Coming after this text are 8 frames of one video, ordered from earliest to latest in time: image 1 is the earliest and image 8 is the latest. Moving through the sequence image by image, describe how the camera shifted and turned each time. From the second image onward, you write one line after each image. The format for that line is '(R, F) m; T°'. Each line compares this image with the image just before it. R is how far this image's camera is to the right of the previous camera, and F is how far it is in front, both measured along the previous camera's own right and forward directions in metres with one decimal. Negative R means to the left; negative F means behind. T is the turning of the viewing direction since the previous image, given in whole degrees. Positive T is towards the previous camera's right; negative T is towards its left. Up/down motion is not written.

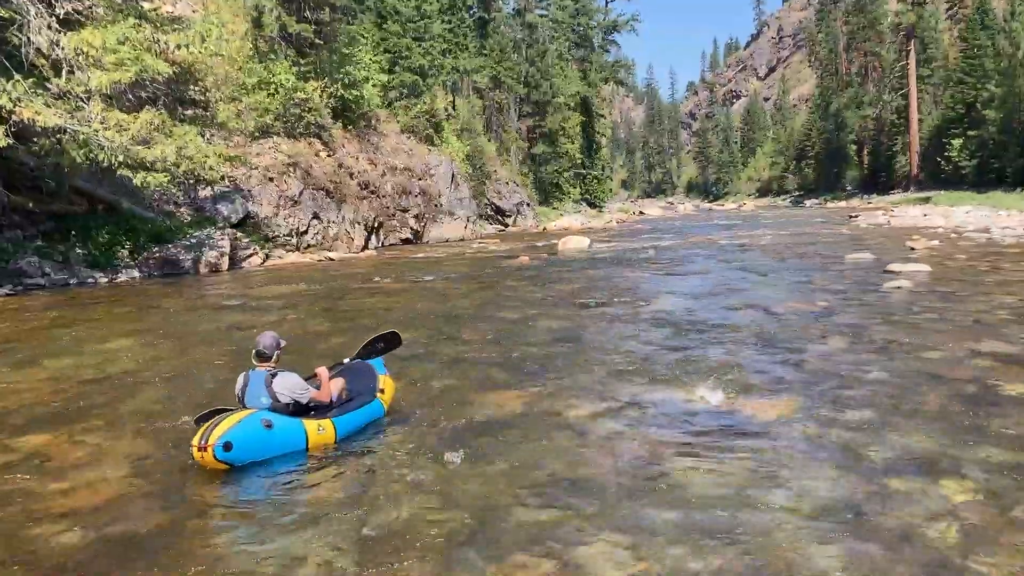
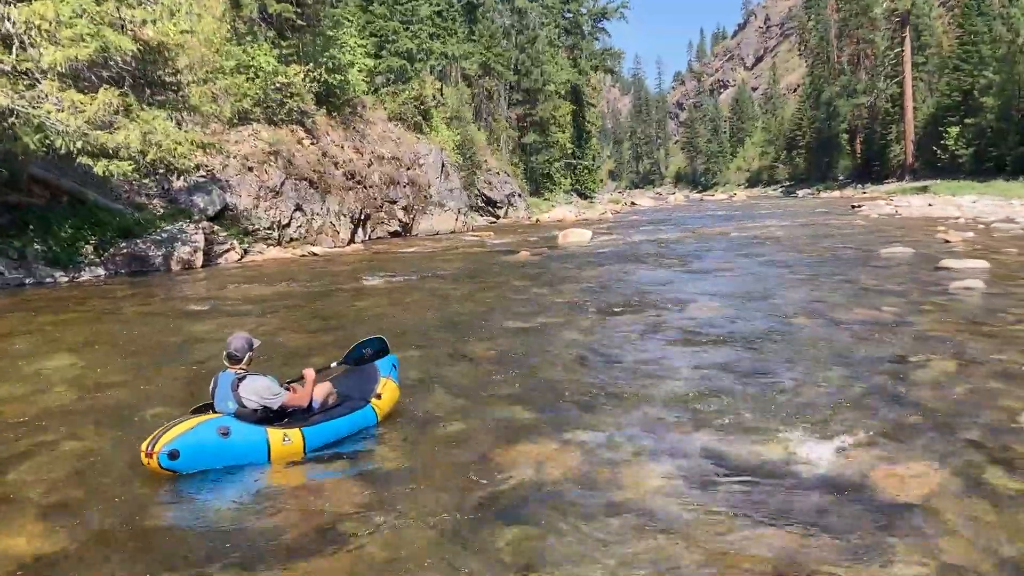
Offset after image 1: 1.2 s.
(-0.2, +1.3) m; +1°
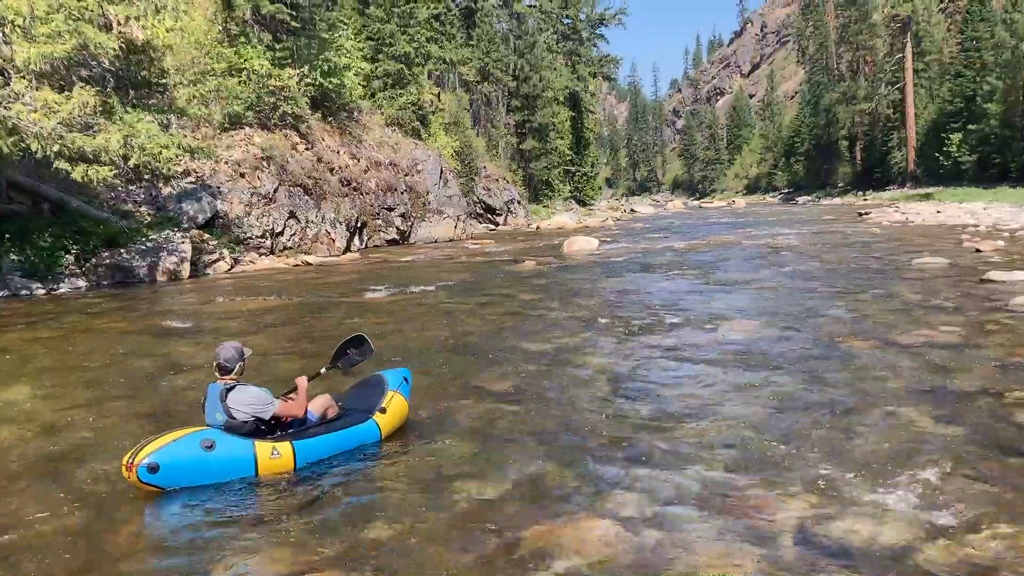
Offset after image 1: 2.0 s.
(-0.1, +0.8) m; 0°
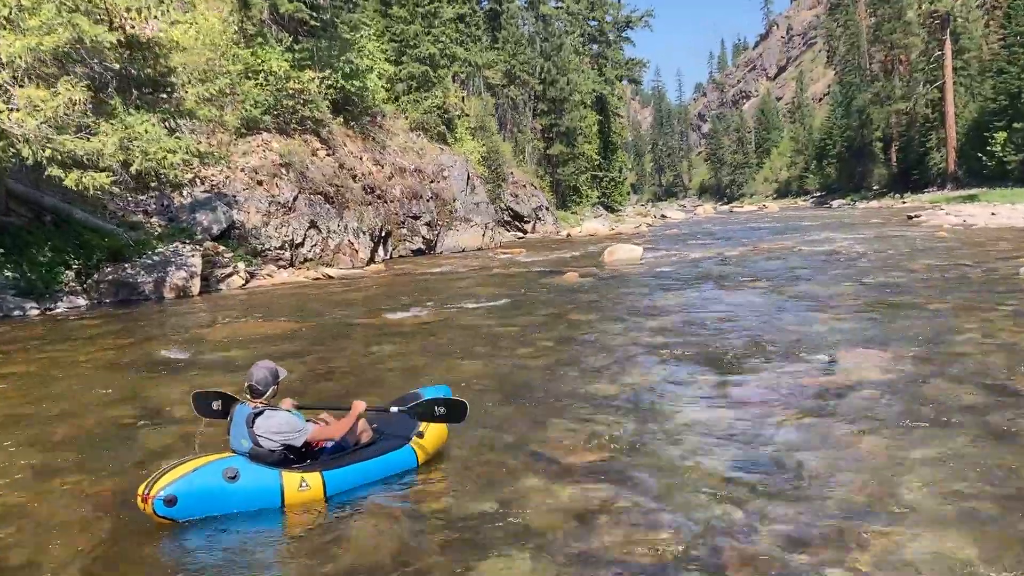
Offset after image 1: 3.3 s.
(-0.2, +1.5) m; -2°
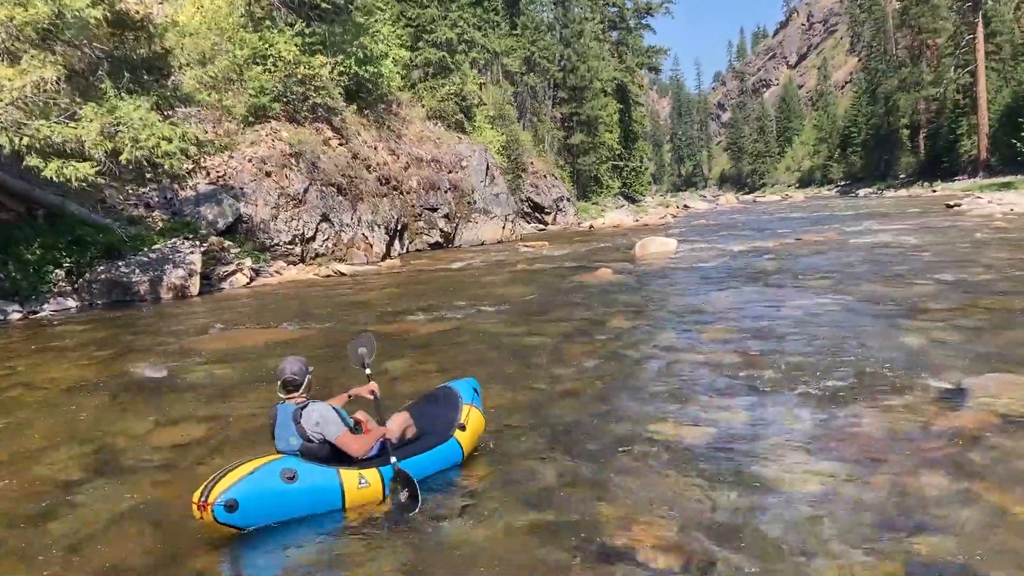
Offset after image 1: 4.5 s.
(-0.1, +1.2) m; -1°
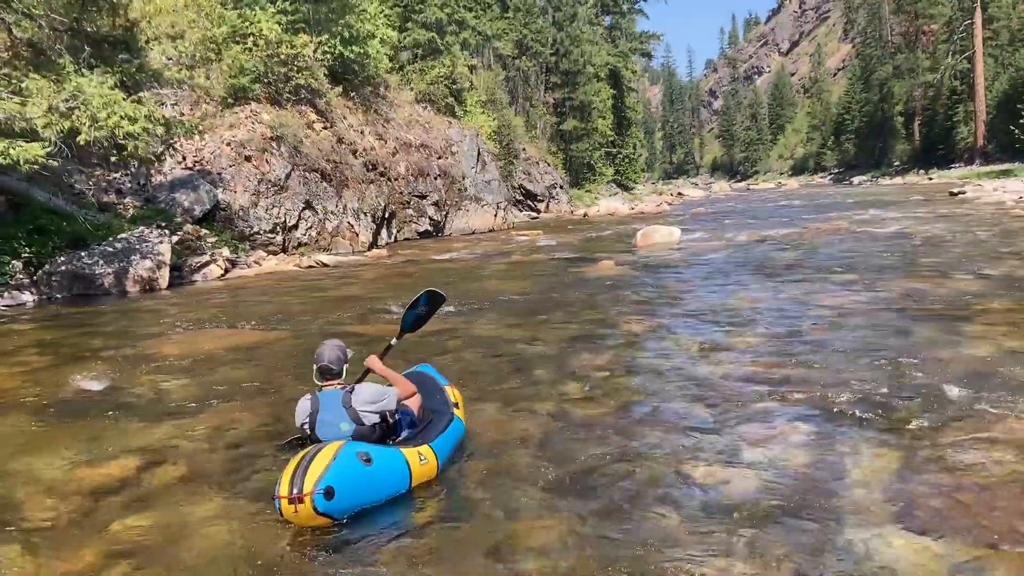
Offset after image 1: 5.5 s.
(-0.1, +0.9) m; +1°
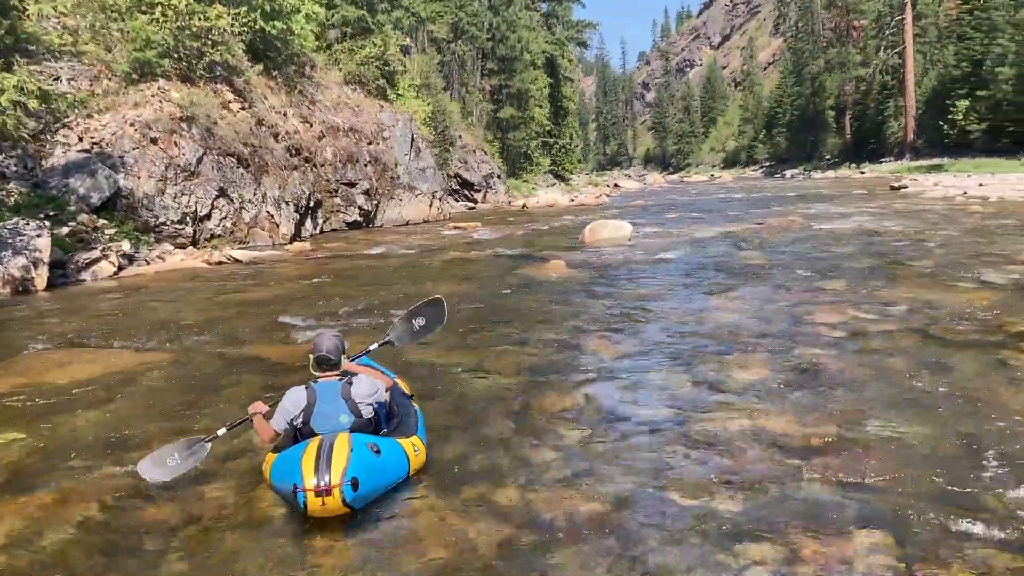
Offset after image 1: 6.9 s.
(-0.1, +1.4) m; +4°
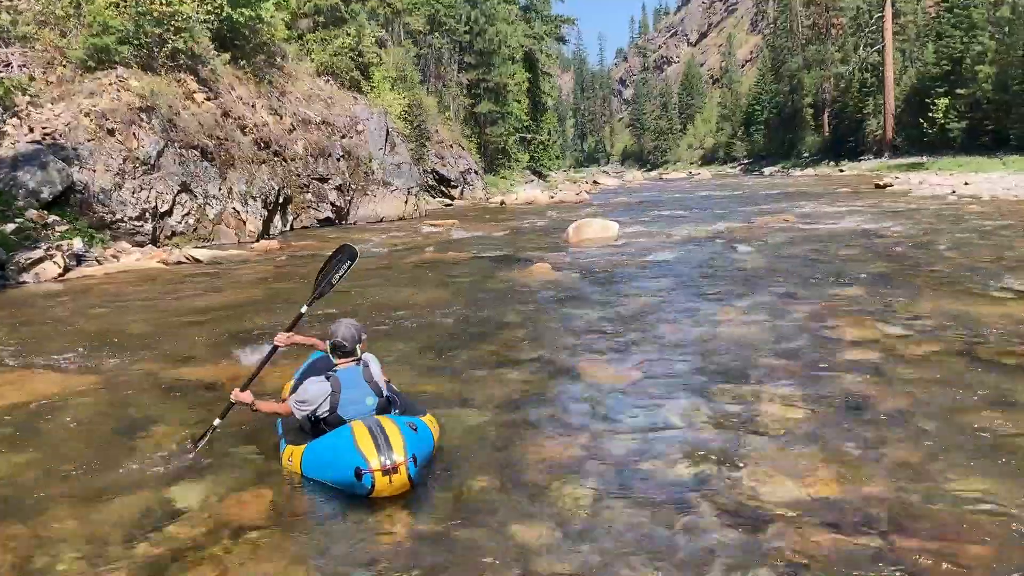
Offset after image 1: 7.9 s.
(0.0, +0.8) m; +1°
